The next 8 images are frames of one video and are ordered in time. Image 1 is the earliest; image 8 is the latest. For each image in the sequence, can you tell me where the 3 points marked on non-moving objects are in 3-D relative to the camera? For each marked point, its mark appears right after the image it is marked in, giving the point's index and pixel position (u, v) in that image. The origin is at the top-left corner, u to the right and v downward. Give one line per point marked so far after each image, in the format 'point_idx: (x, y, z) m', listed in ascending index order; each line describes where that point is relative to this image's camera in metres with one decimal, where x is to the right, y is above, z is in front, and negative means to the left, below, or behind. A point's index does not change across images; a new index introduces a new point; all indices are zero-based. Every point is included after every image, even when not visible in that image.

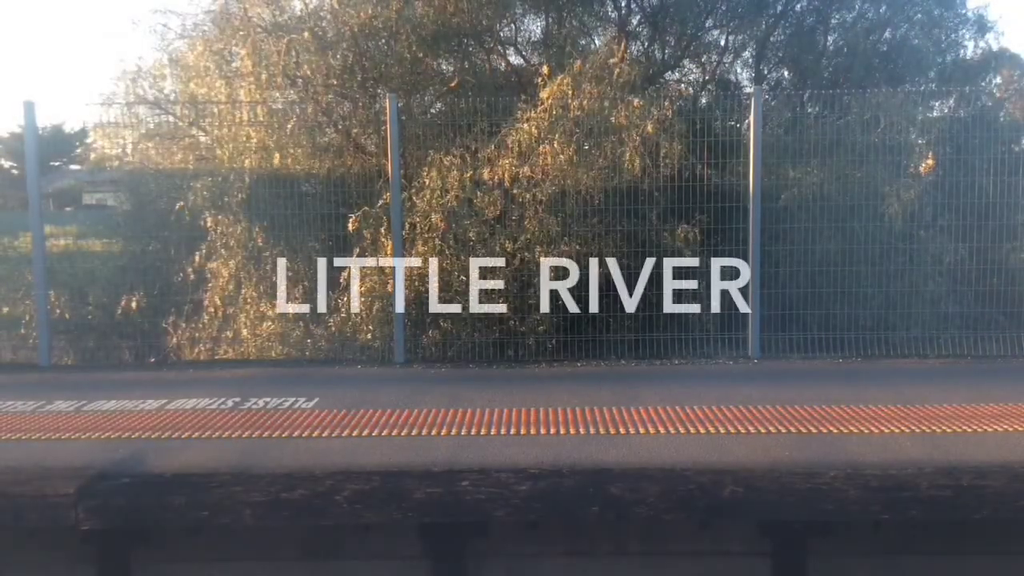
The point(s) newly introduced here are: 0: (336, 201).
0: (-2.4, +1.2, +10.0) m
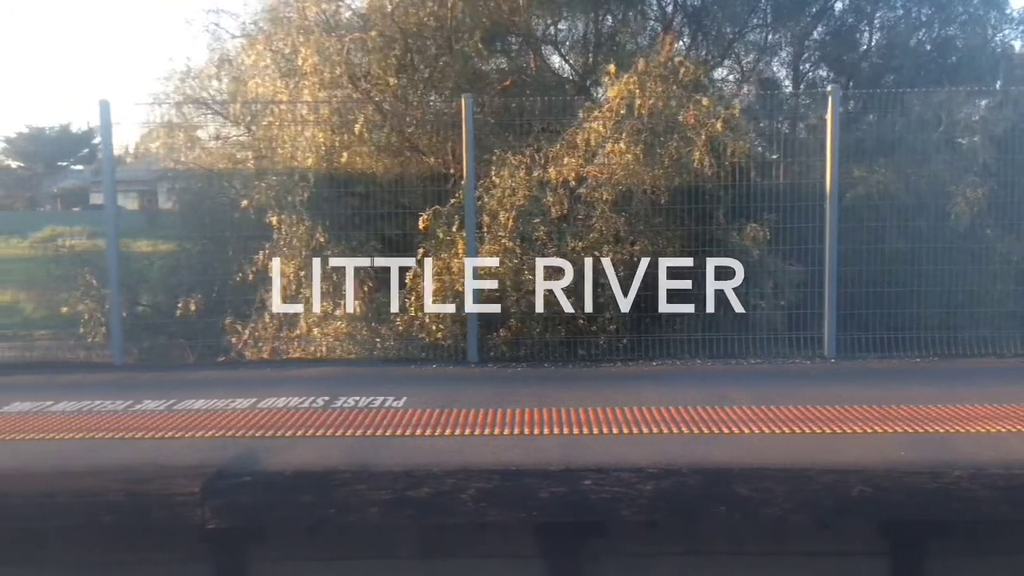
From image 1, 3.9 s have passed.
0: (-1.6, +1.2, +10.0) m
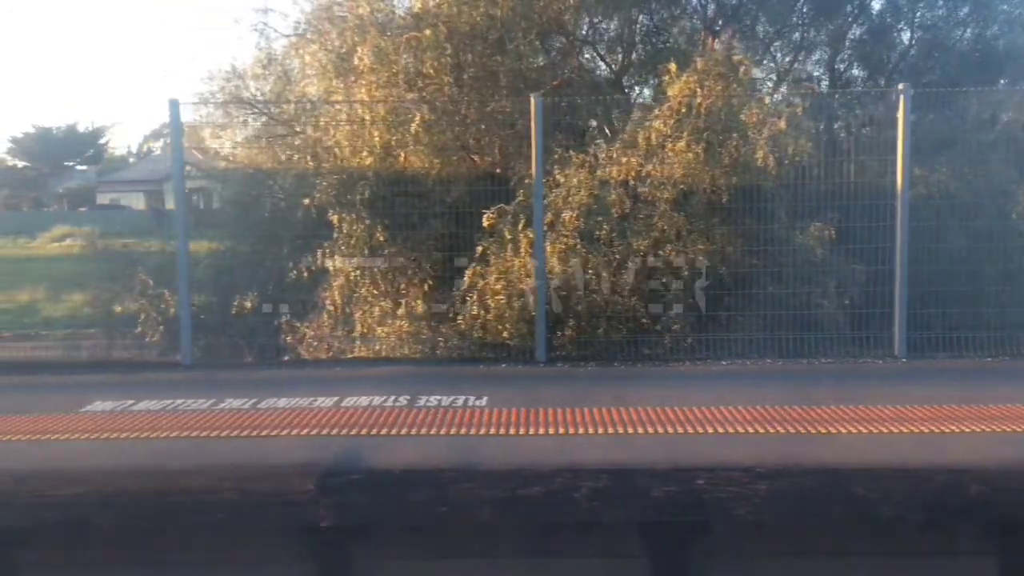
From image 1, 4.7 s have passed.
0: (-0.8, +1.2, +10.0) m
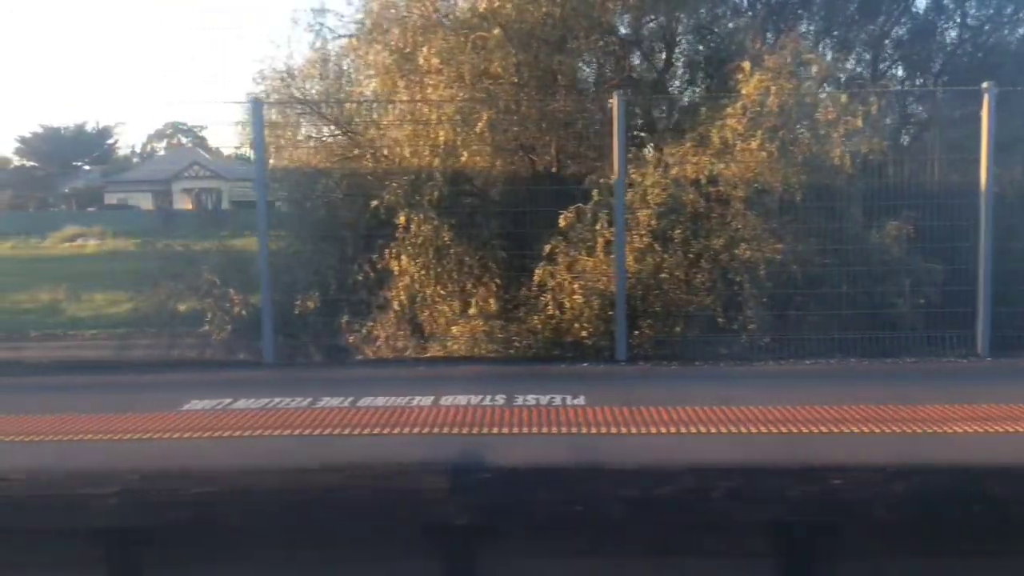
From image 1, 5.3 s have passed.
0: (+0.2, +1.2, +10.0) m
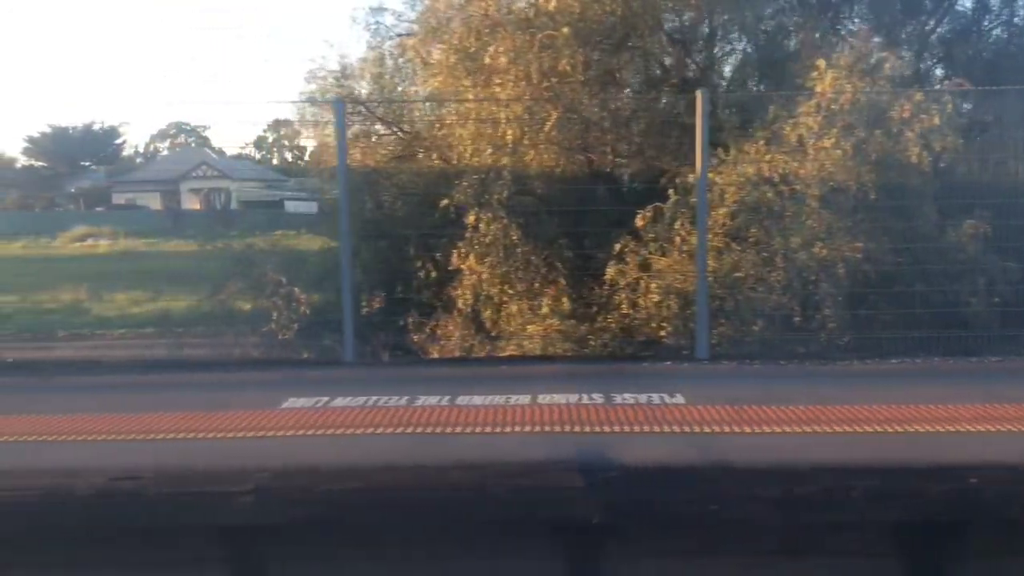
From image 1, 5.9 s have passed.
0: (+1.1, +1.2, +10.0) m
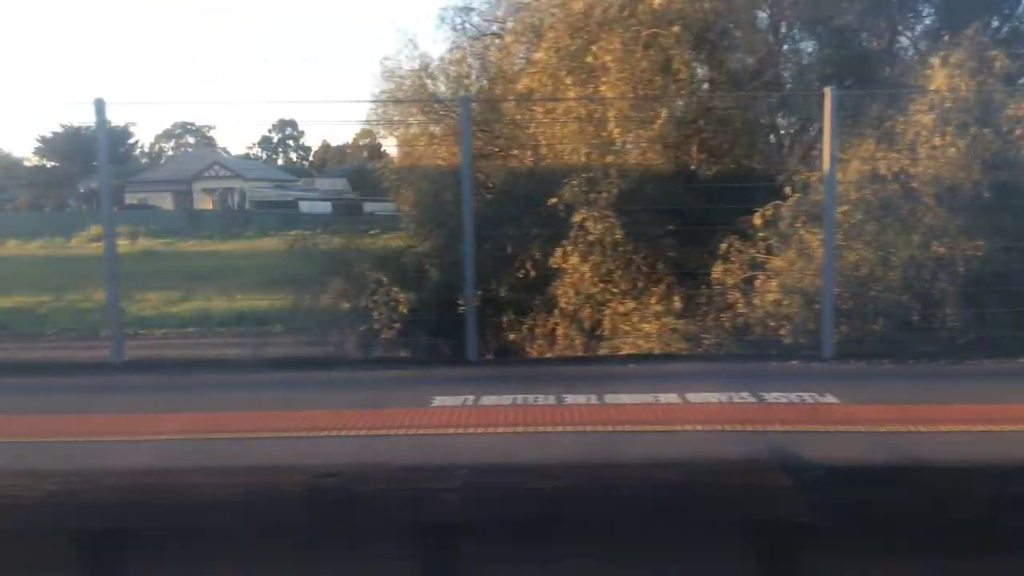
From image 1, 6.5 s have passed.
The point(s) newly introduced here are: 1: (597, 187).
0: (+2.6, +1.2, +10.0) m
1: (+1.1, +1.4, +10.3) m
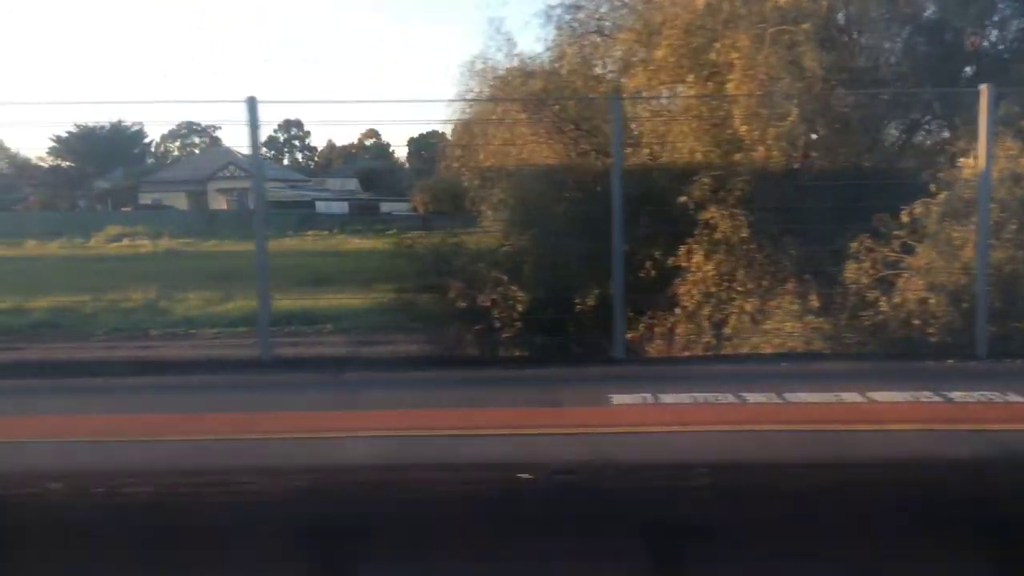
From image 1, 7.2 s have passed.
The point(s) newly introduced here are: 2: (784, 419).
0: (+4.3, +1.2, +9.9) m
1: (+2.9, +1.5, +10.3) m
2: (+2.4, -1.2, +6.3) m
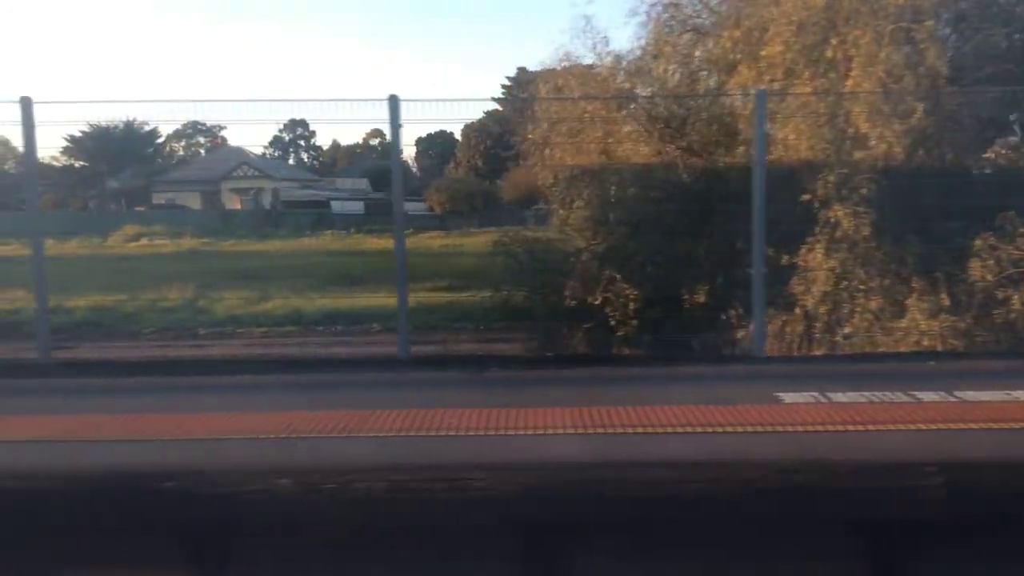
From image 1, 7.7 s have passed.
0: (+6.0, +1.3, +9.8) m
1: (+4.5, +1.5, +10.2) m
2: (+4.0, -1.1, +6.3) m
